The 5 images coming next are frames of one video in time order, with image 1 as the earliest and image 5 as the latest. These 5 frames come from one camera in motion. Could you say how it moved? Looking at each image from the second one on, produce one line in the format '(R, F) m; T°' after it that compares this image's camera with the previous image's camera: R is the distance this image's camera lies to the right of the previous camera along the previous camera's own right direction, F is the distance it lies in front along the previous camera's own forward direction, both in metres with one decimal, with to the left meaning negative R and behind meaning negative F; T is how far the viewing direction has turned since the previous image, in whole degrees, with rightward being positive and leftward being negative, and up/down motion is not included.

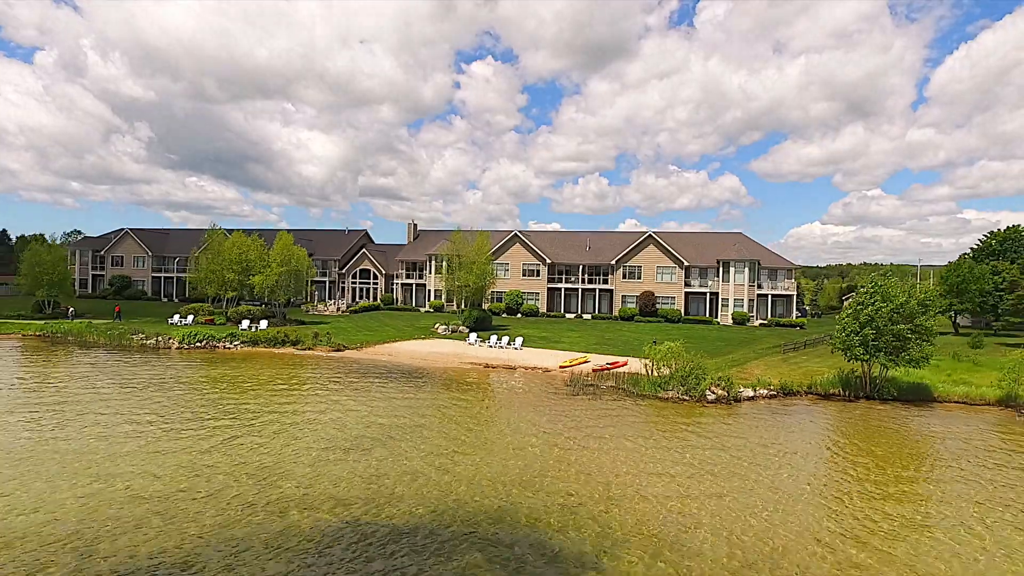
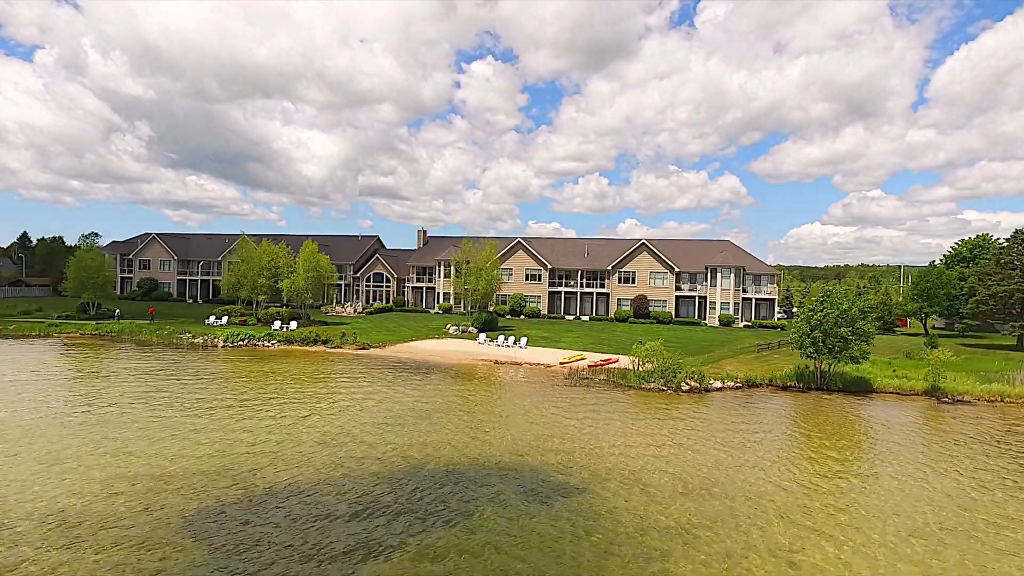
(-0.3, -4.1) m; 0°
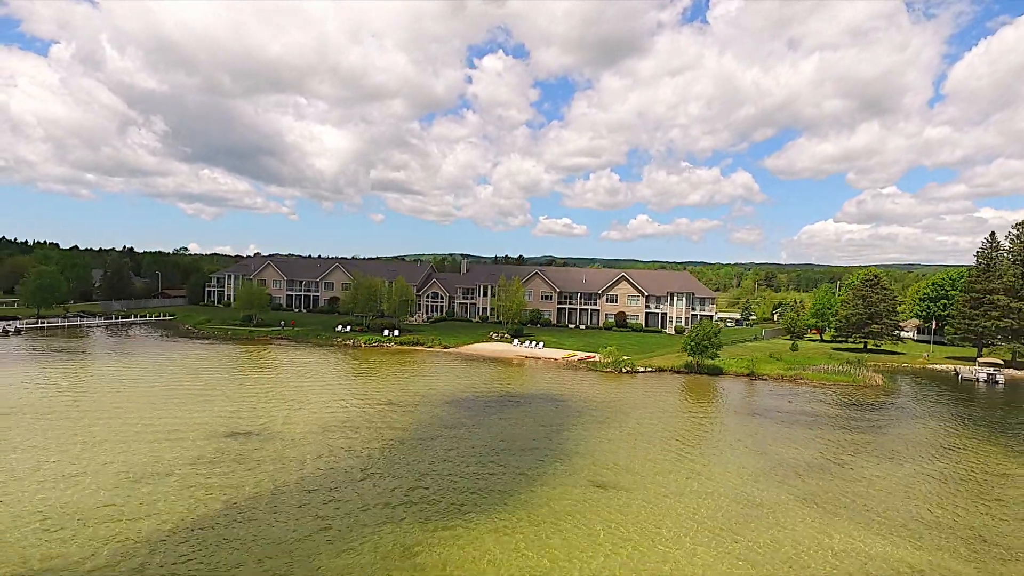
(-1.1, -23.7) m; -1°
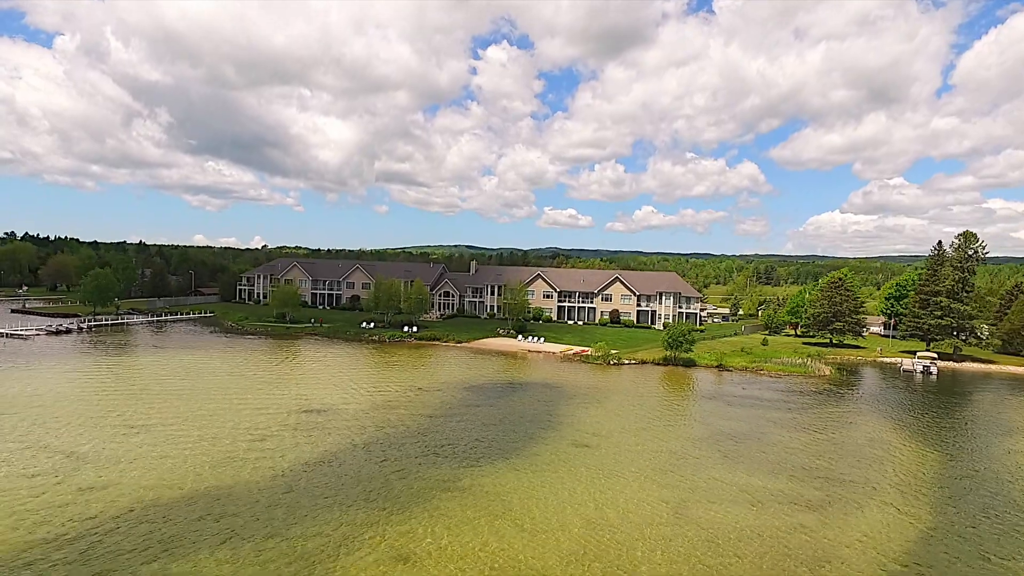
(0.0, -8.5) m; 0°
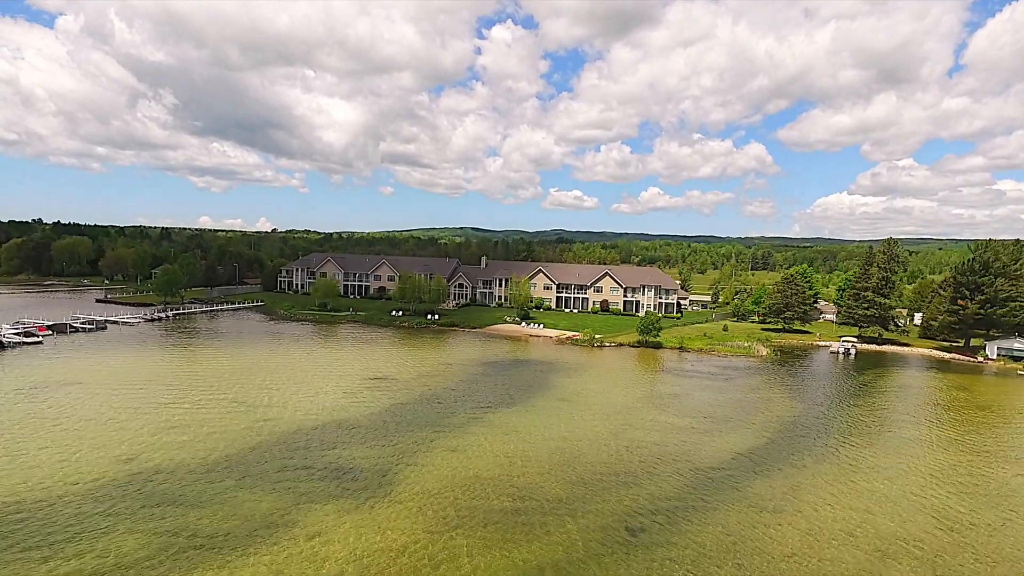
(0.0, -14.7) m; 0°
